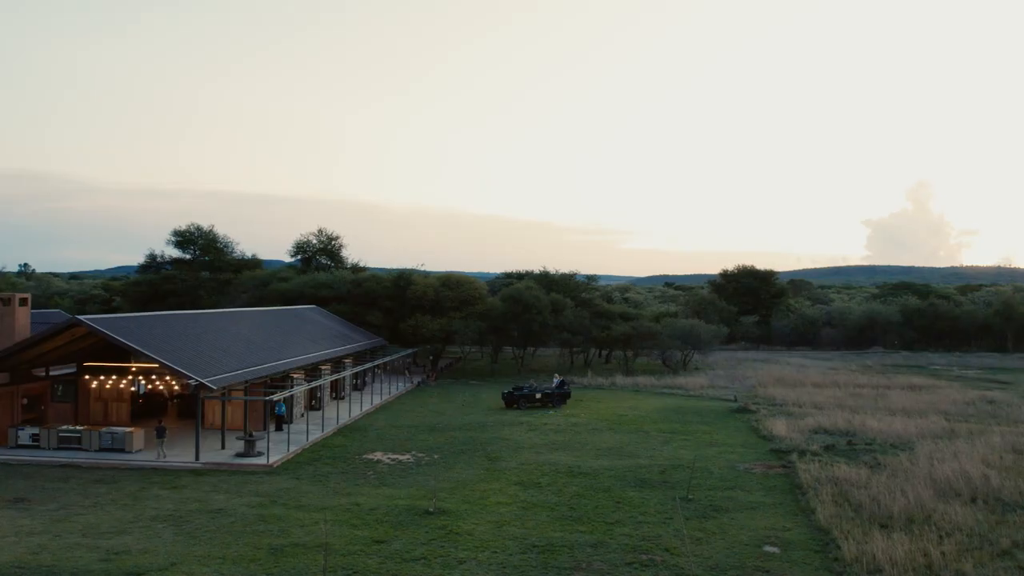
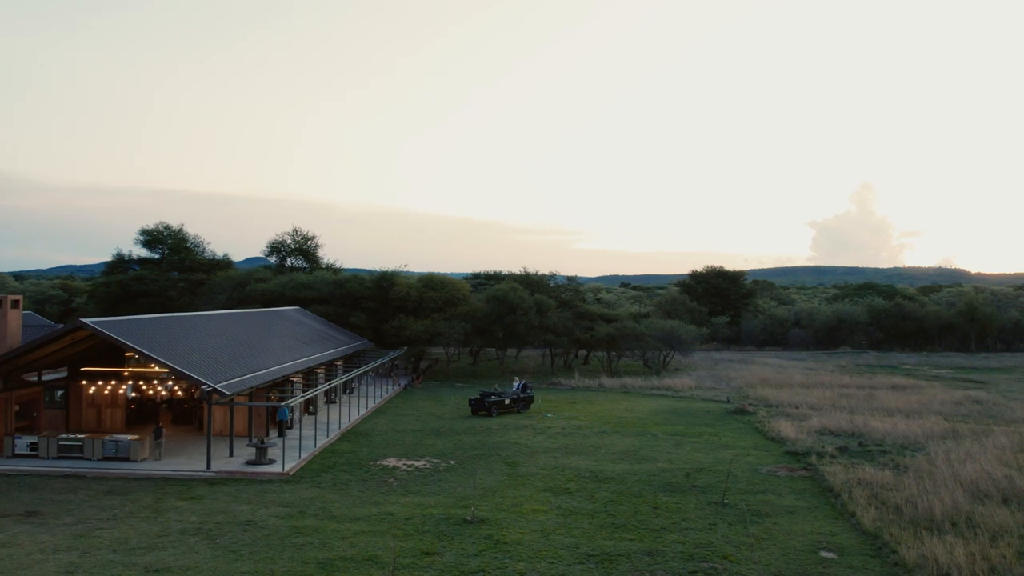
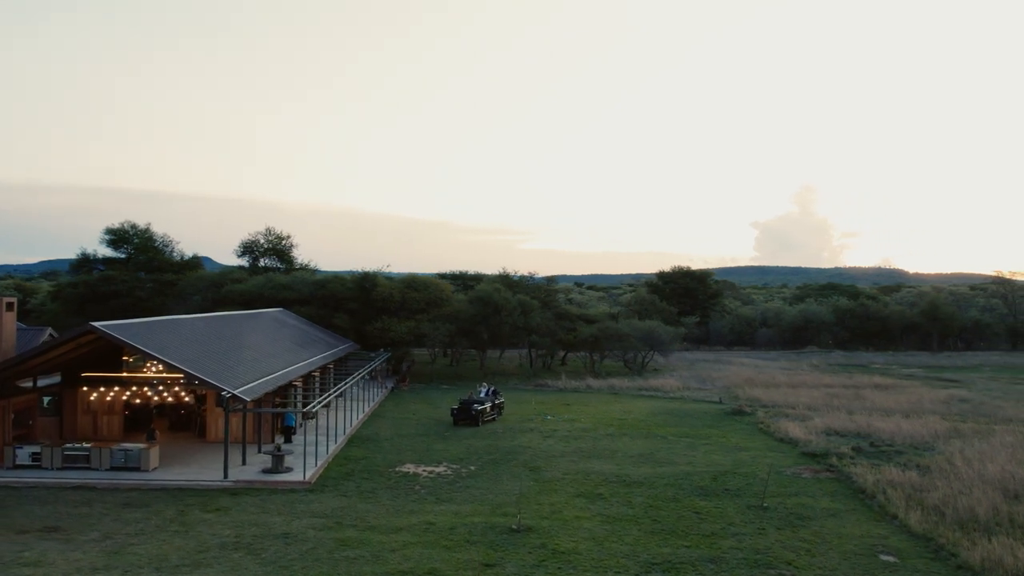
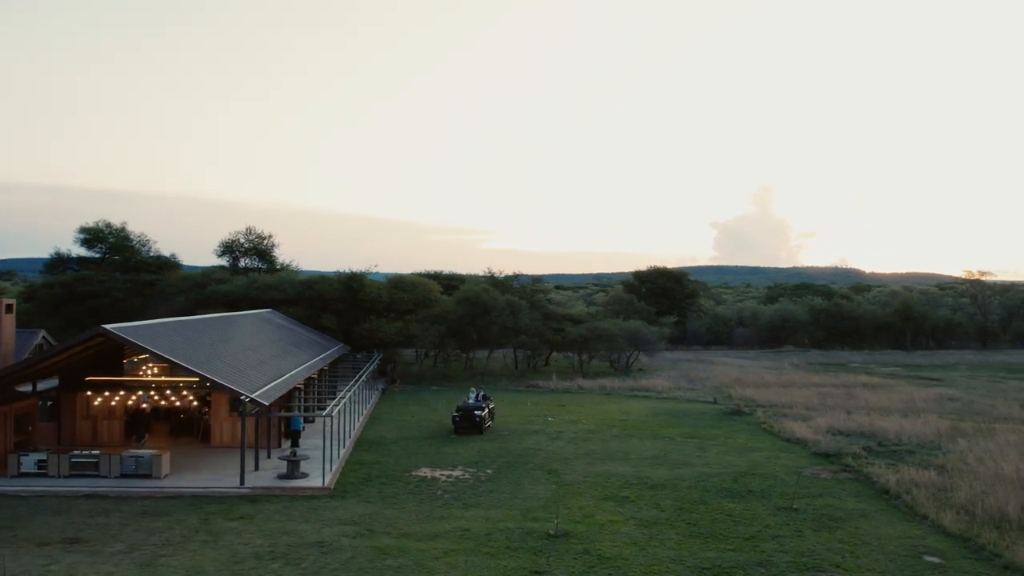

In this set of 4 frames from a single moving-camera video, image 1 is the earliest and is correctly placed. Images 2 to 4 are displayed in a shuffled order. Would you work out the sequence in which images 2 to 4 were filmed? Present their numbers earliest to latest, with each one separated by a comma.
2, 3, 4
